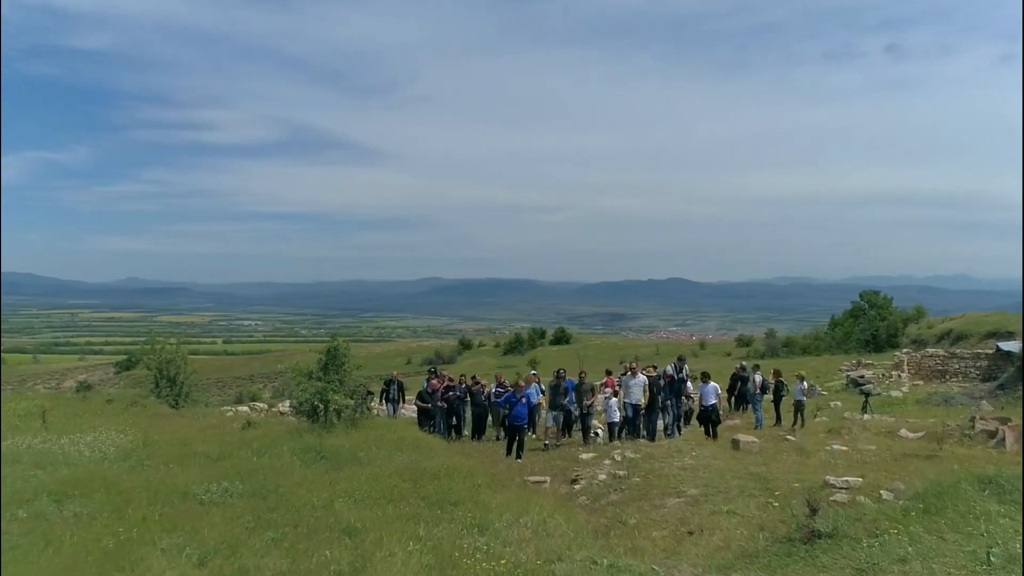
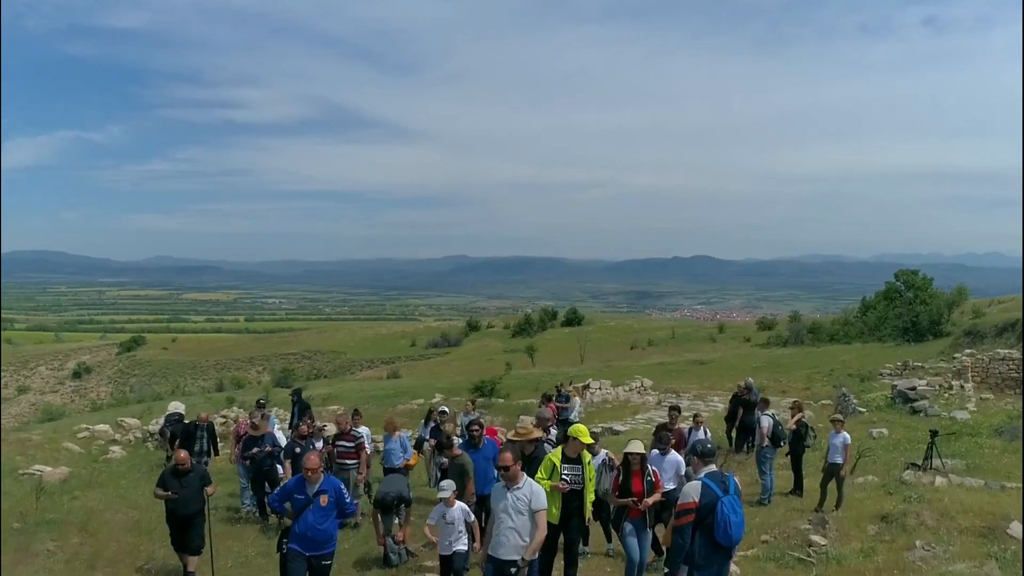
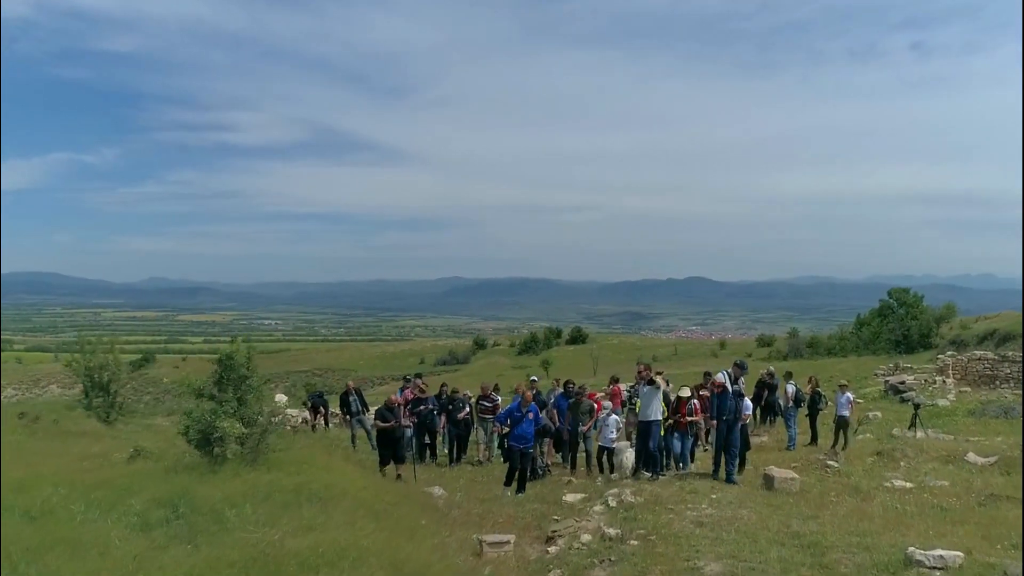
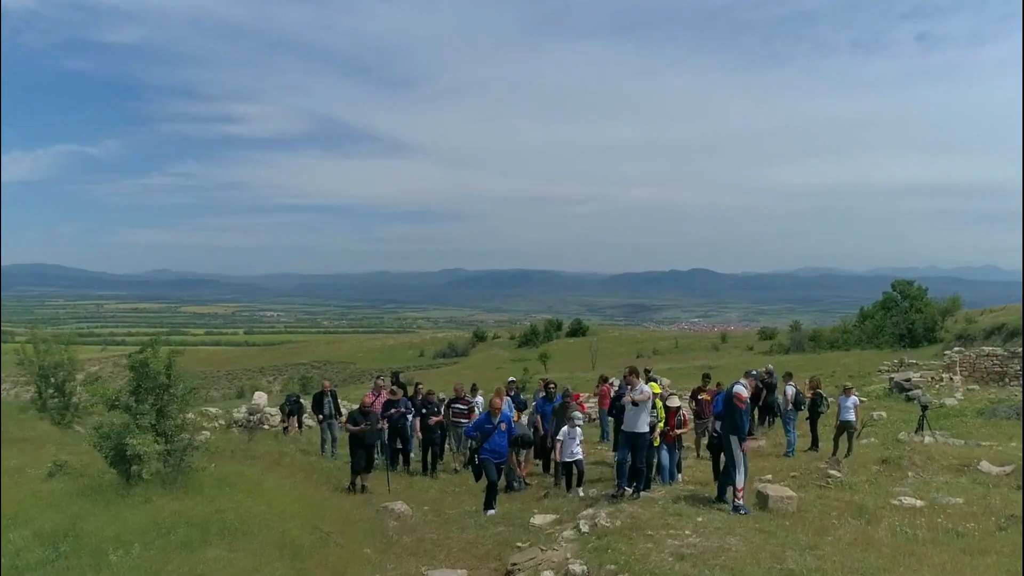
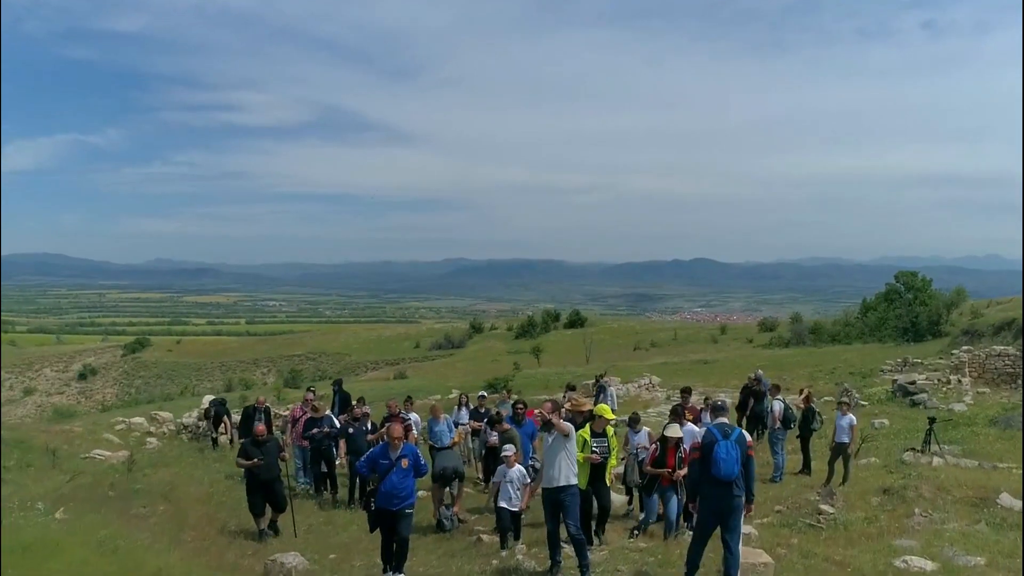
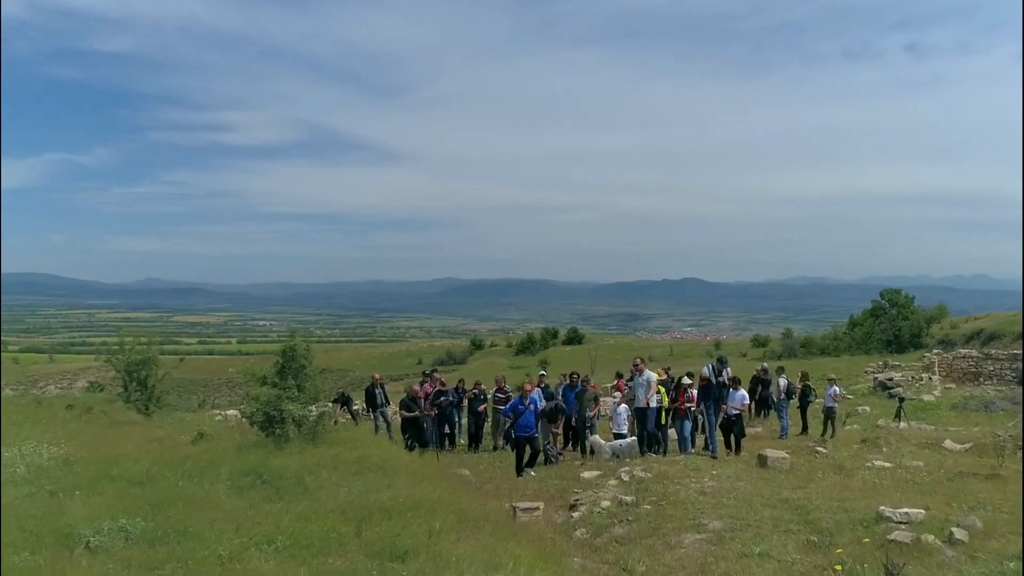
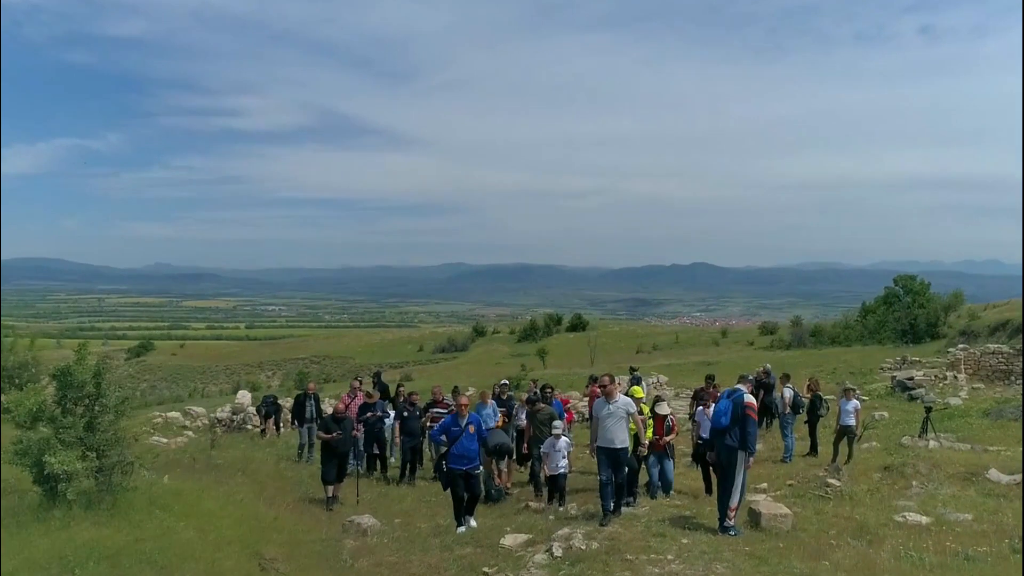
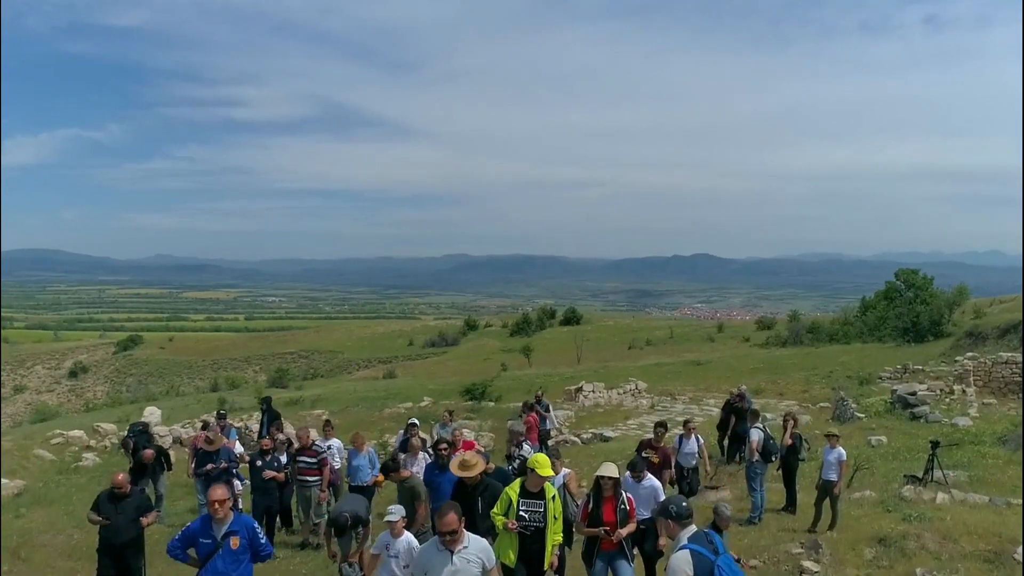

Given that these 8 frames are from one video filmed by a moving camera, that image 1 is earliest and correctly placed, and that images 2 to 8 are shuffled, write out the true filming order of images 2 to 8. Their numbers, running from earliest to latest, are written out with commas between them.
6, 3, 4, 7, 5, 2, 8
